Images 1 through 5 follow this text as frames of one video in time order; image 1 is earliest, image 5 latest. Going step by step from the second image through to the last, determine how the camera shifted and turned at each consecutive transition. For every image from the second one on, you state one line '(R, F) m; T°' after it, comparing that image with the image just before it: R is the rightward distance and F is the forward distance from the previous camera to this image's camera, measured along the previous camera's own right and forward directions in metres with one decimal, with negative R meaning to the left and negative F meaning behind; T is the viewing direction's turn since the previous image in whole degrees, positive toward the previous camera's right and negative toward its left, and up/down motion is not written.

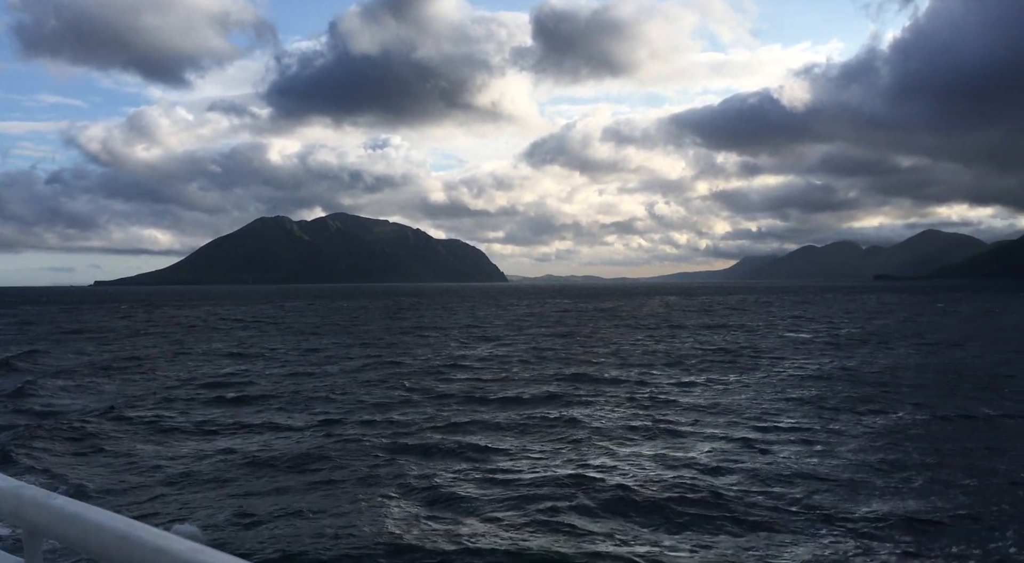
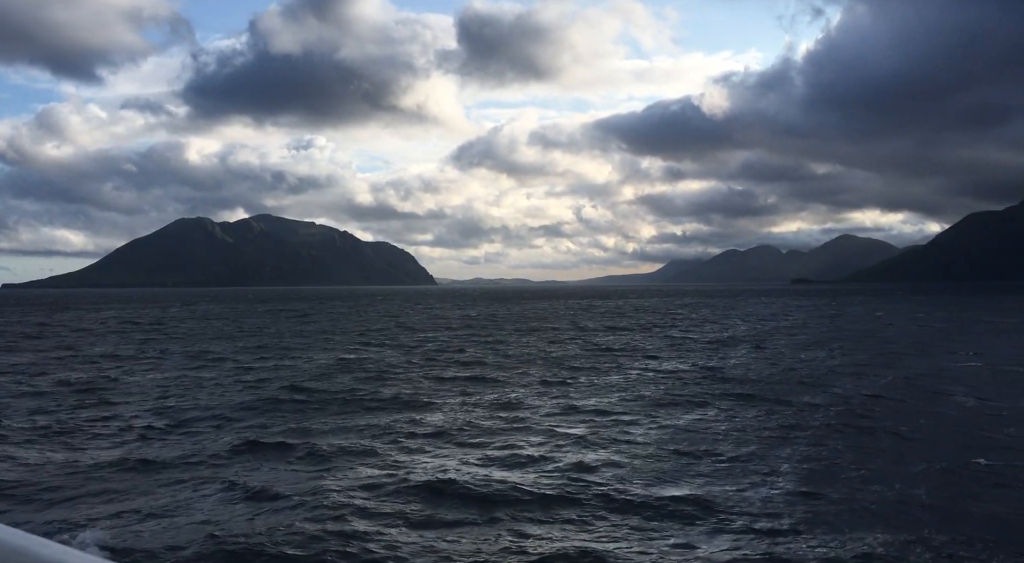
(+1.8, 0.0) m; +5°
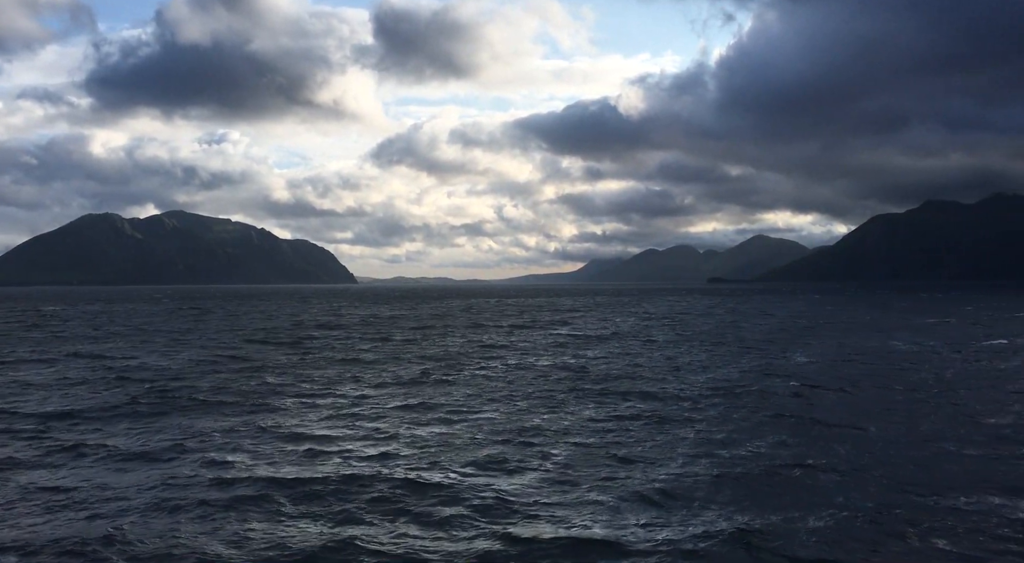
(+2.0, -0.2) m; +5°
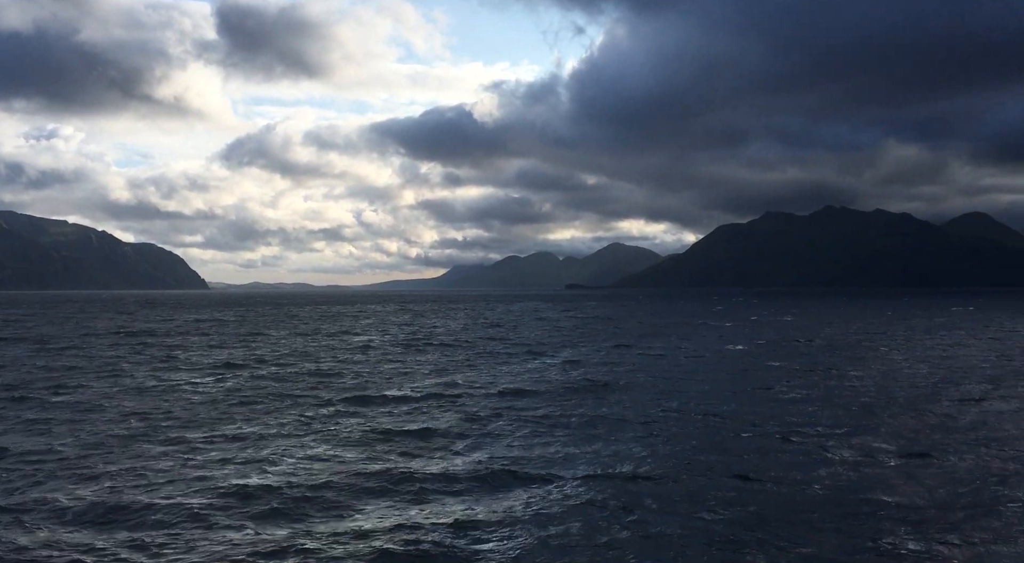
(-5.9, -4.2) m; +9°
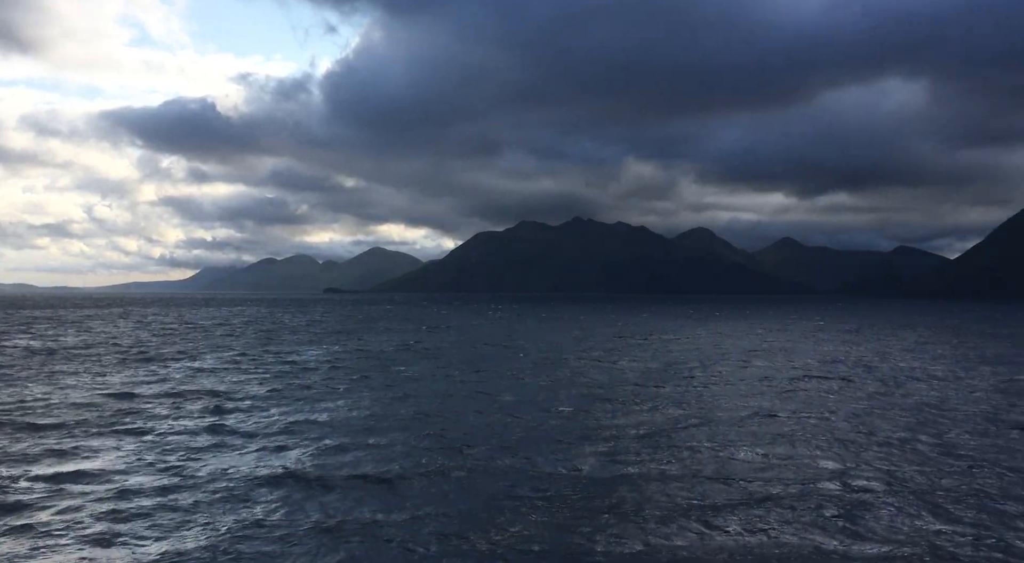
(+6.2, +0.1) m; +16°
